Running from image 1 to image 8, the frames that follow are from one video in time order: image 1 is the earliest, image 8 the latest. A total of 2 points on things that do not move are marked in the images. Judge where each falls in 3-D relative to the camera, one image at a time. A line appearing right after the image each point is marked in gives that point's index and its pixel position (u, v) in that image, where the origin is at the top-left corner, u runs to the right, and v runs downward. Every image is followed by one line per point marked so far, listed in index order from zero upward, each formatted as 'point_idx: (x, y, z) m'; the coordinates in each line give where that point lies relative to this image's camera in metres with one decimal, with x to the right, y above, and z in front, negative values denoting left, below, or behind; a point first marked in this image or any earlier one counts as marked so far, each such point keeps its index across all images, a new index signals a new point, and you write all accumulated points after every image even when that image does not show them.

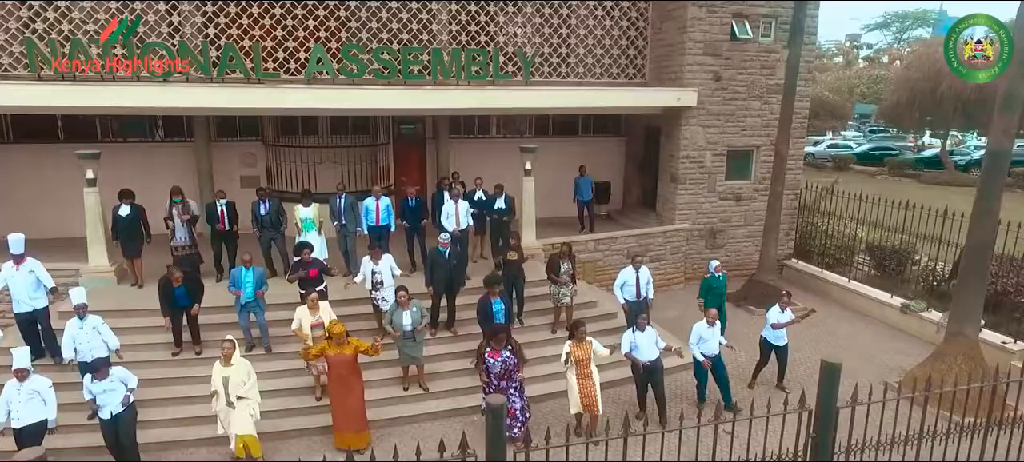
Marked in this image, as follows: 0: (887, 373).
0: (+5.7, -2.1, +9.8) m
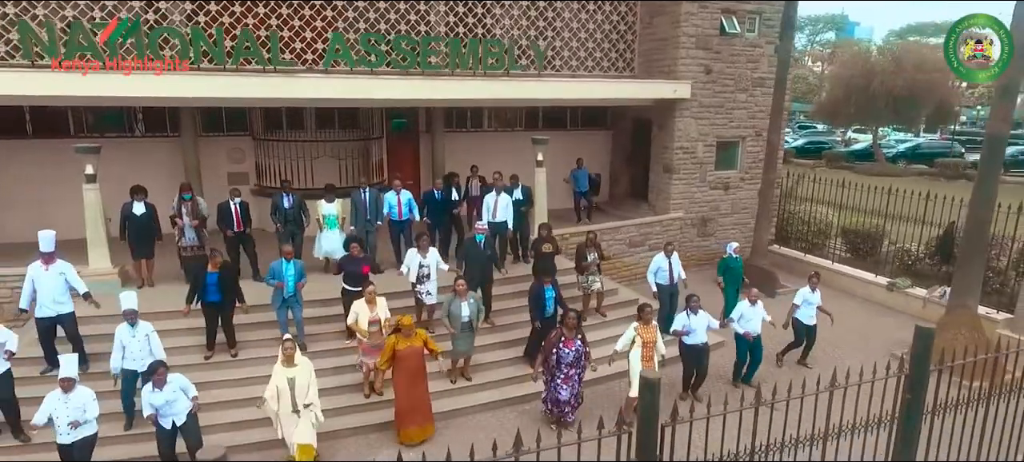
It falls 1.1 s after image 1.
0: (+6.1, -1.8, +10.5) m
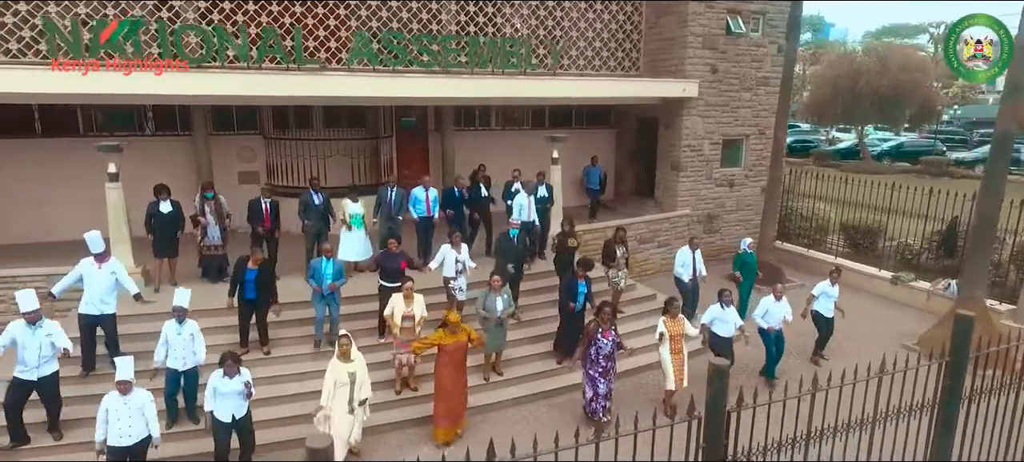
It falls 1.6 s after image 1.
0: (+6.4, -1.8, +10.8) m
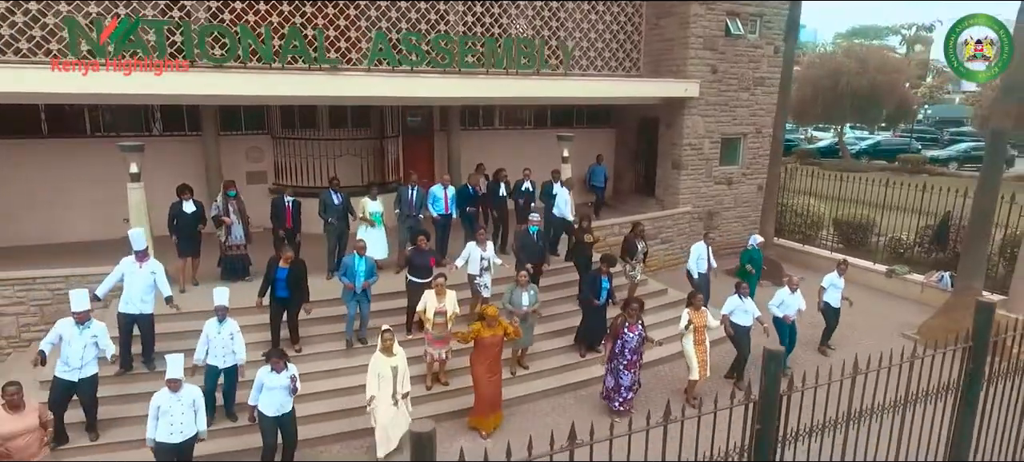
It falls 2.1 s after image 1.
0: (+6.7, -1.7, +11.3) m
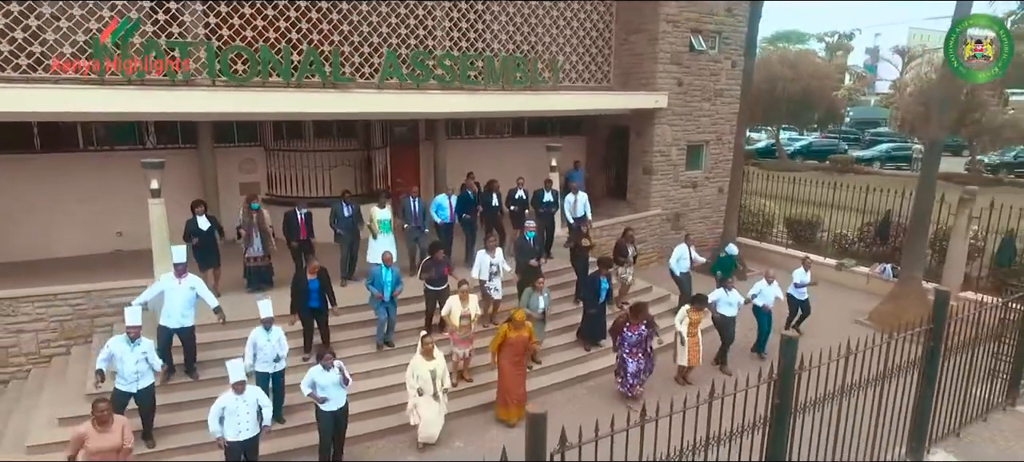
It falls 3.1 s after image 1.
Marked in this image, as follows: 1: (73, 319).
0: (+6.6, -1.6, +12.7) m
1: (-6.2, -1.2, +9.3) m
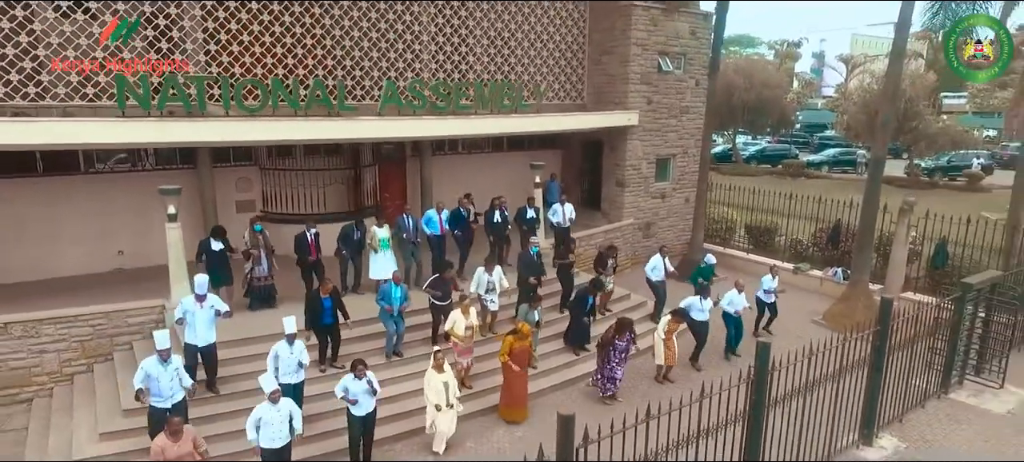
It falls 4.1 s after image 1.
0: (+6.3, -1.8, +14.0) m
1: (-6.2, -1.6, +9.8) m
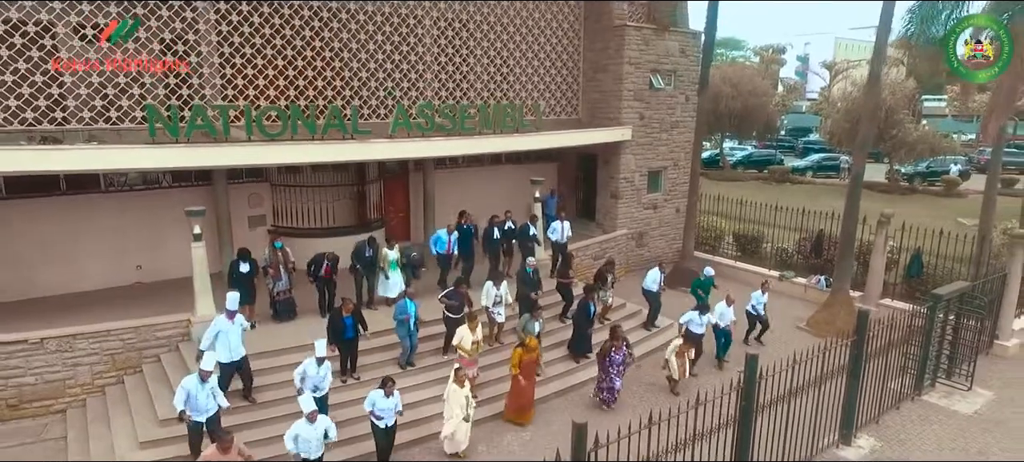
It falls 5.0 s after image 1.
0: (+6.4, -2.0, +14.8) m
1: (-6.1, -1.9, +10.3) m
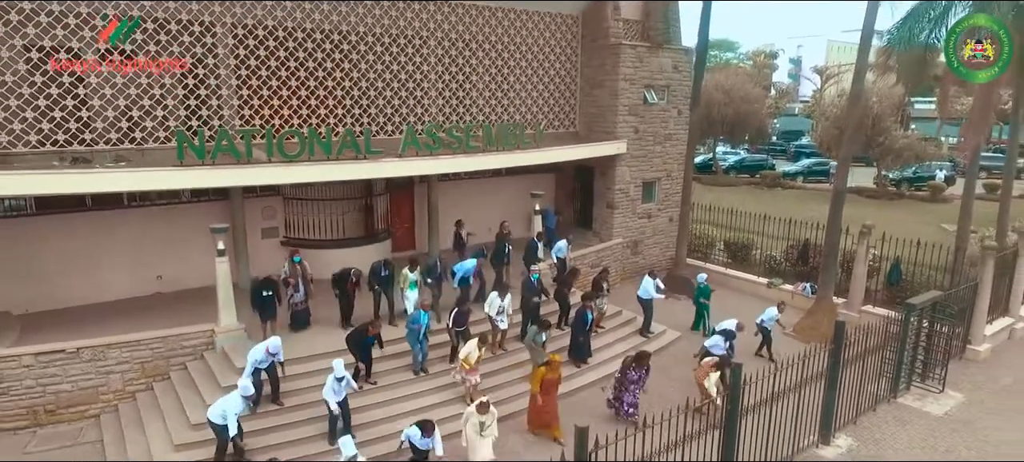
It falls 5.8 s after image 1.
0: (+6.4, -2.3, +15.6) m
1: (-6.1, -2.2, +11.0) m
